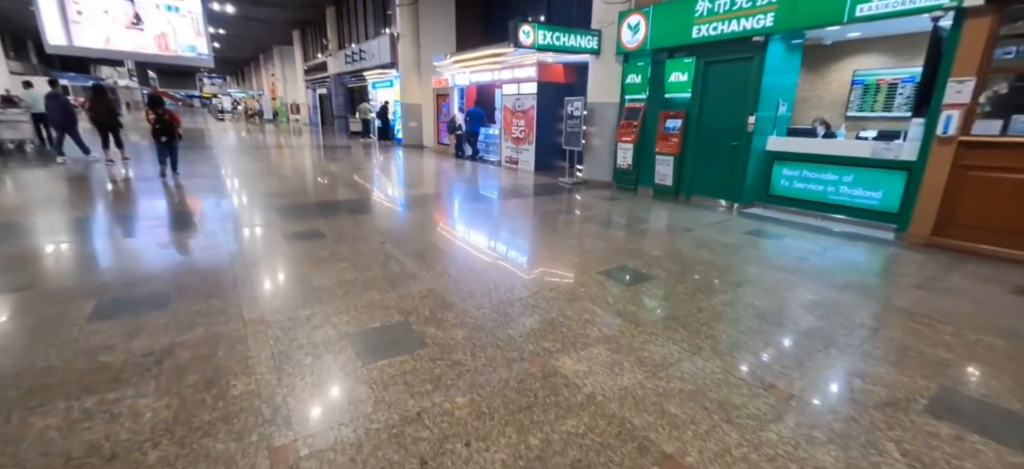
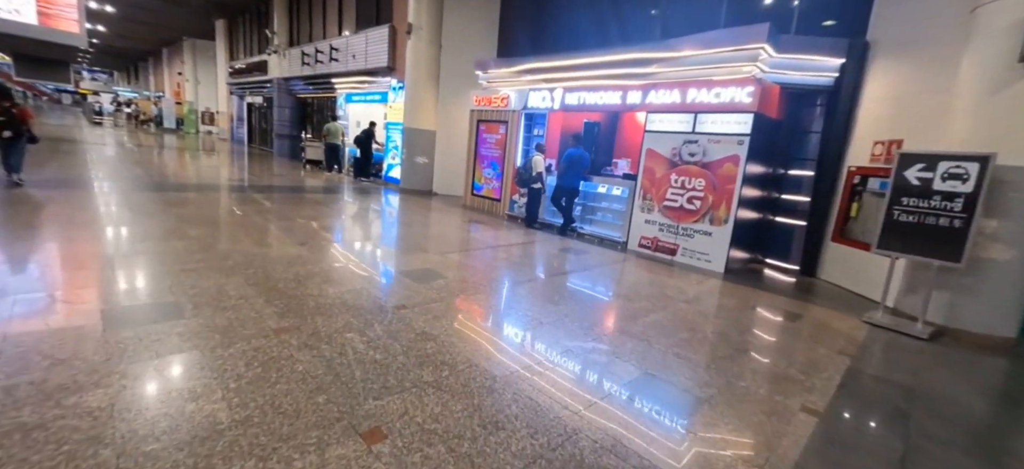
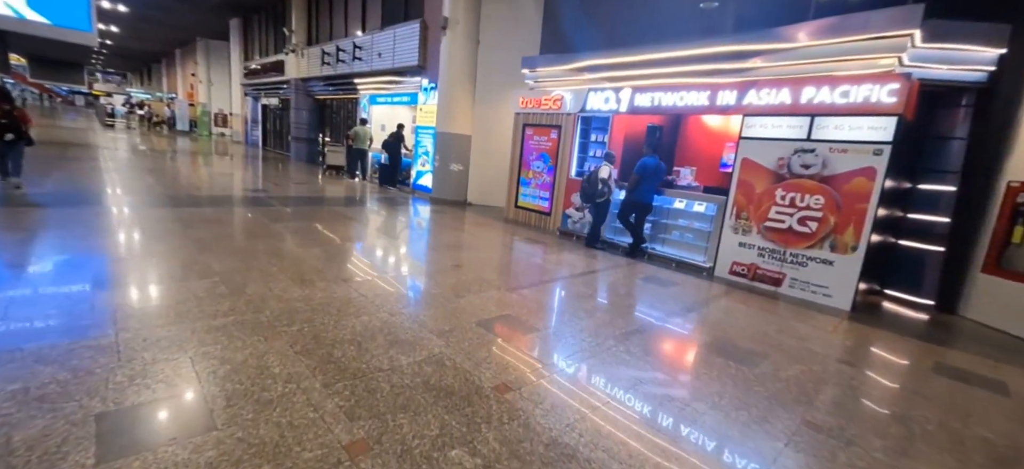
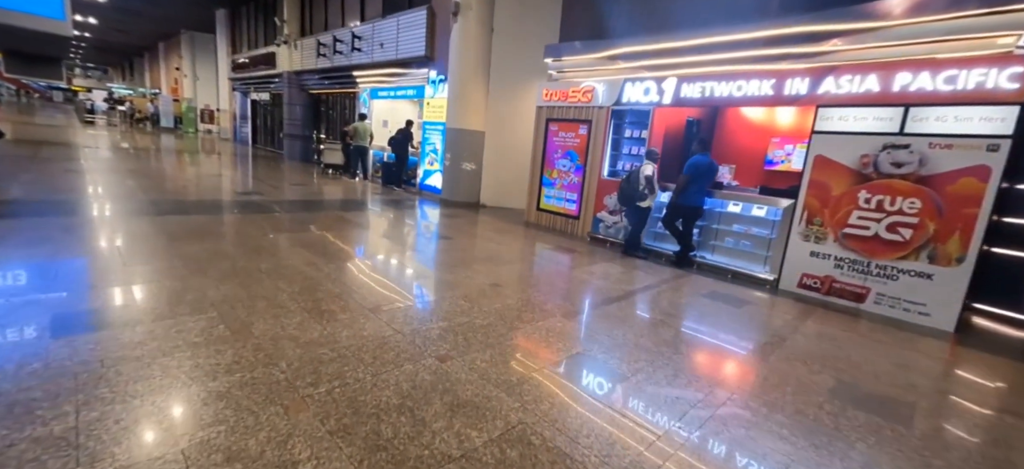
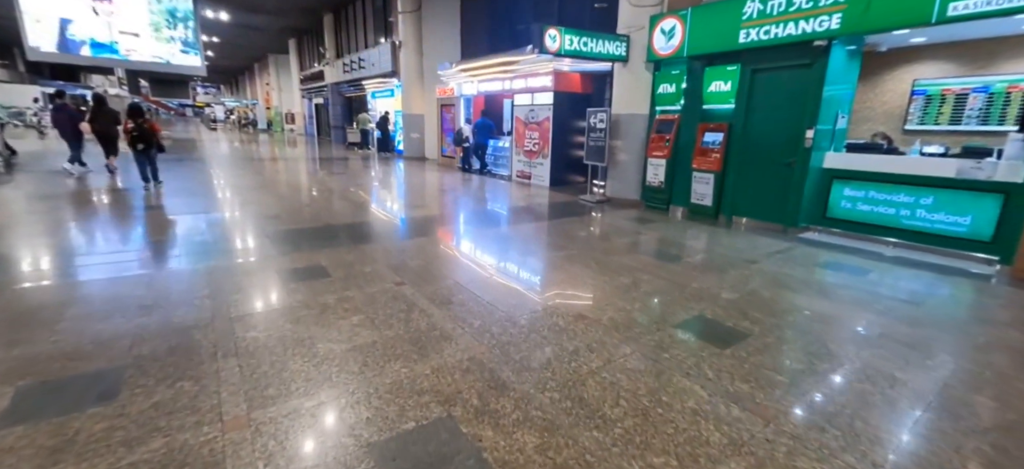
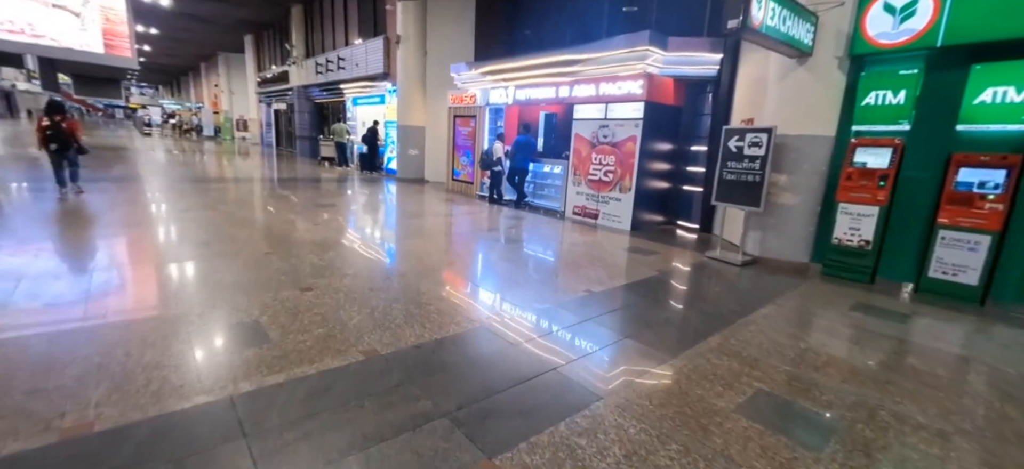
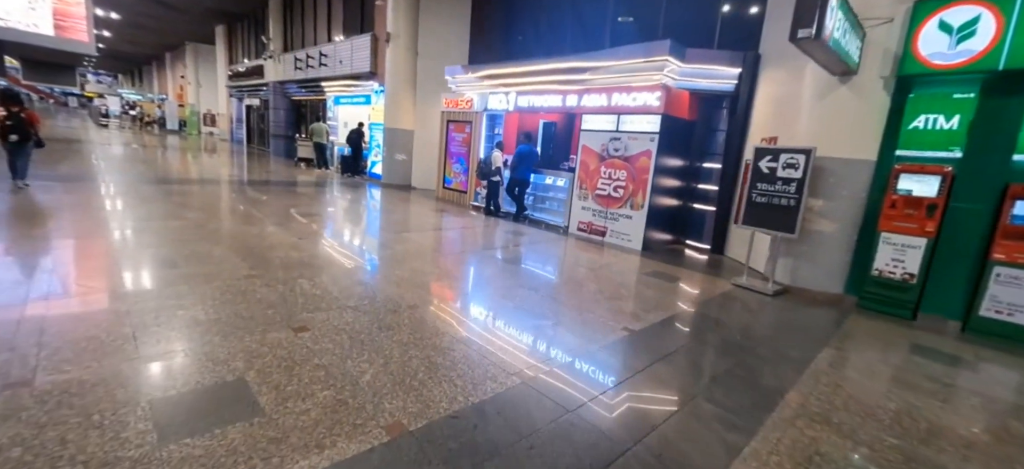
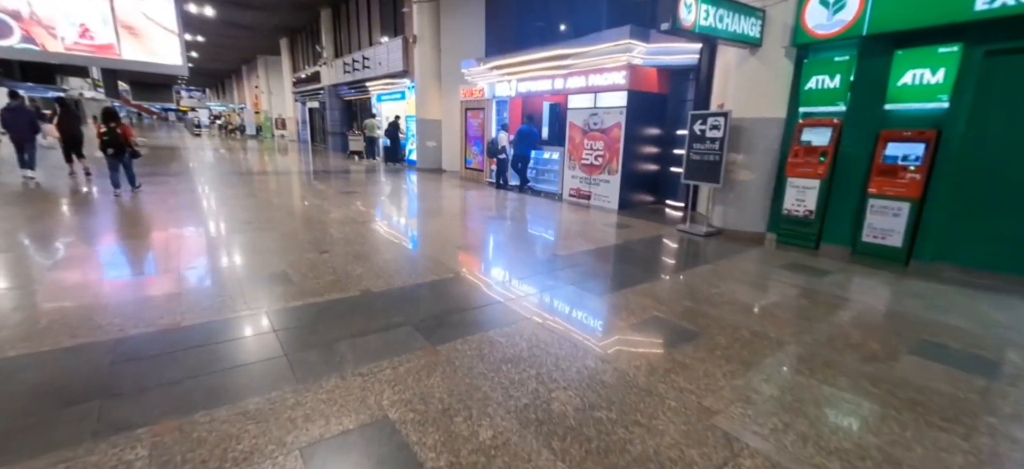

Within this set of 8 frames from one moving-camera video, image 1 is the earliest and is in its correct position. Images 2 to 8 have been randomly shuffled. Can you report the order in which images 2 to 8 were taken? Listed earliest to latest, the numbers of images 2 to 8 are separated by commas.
5, 8, 6, 7, 2, 3, 4
